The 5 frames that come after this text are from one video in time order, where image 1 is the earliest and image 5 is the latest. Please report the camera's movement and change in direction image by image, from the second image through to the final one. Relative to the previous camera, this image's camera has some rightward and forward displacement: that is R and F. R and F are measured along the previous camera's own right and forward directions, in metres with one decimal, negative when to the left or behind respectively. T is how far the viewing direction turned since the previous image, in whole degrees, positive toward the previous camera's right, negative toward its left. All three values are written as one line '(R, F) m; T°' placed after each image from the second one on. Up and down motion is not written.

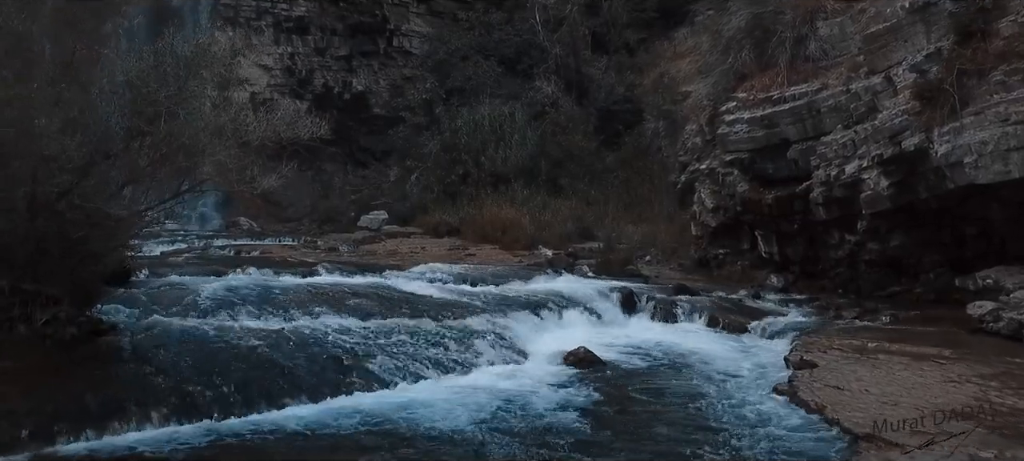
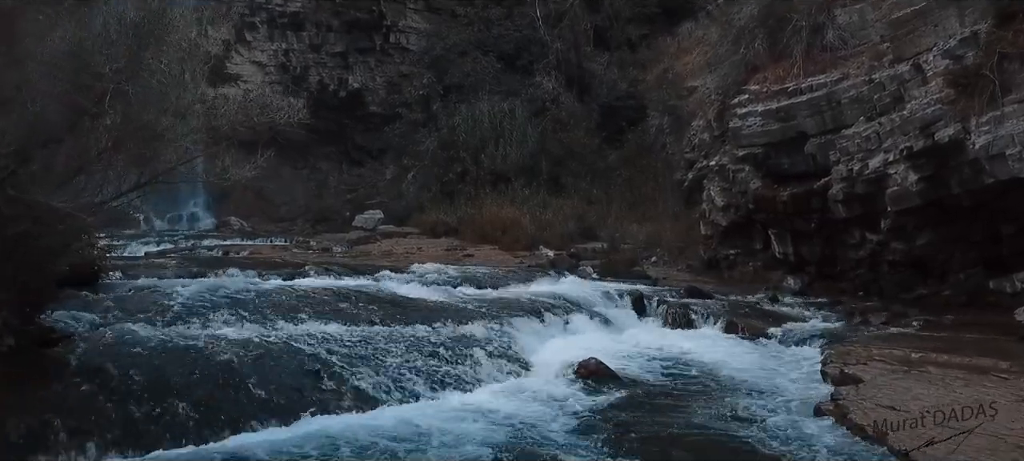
(0.0, +0.8) m; 0°
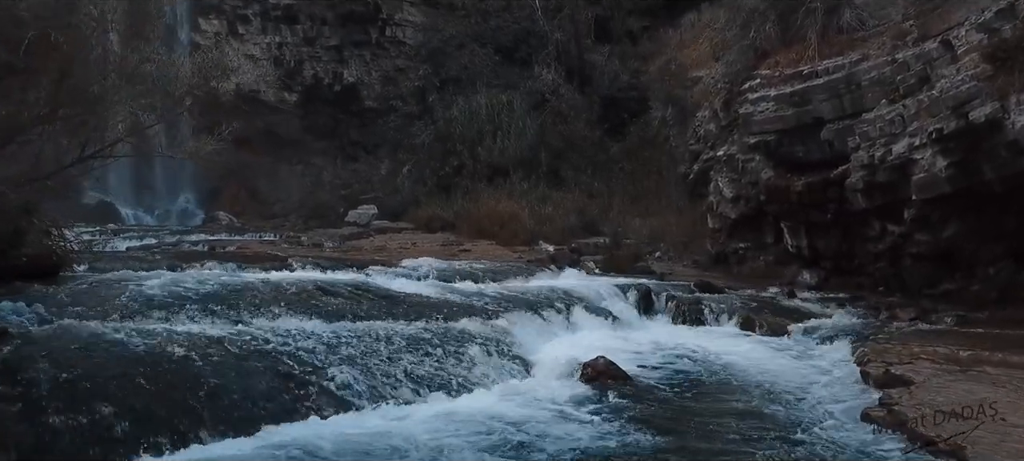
(0.0, +0.8) m; 0°
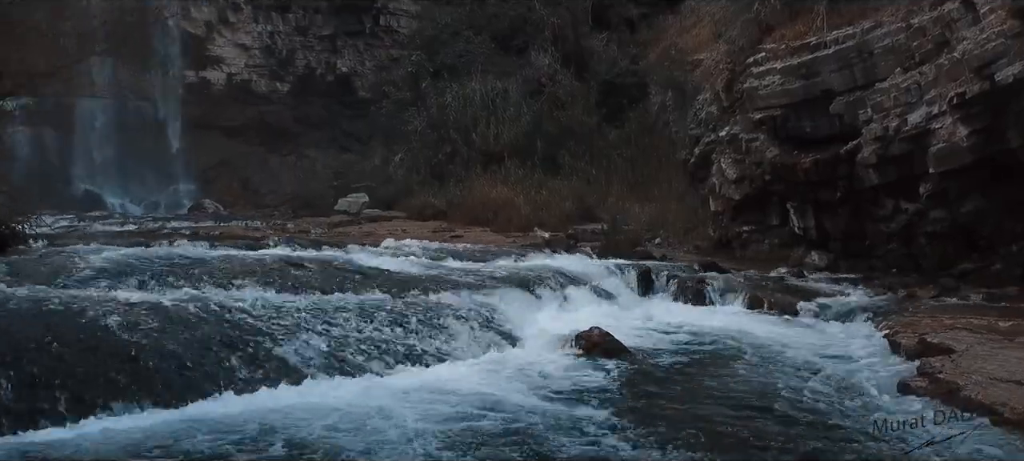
(+0.1, +0.7) m; 0°
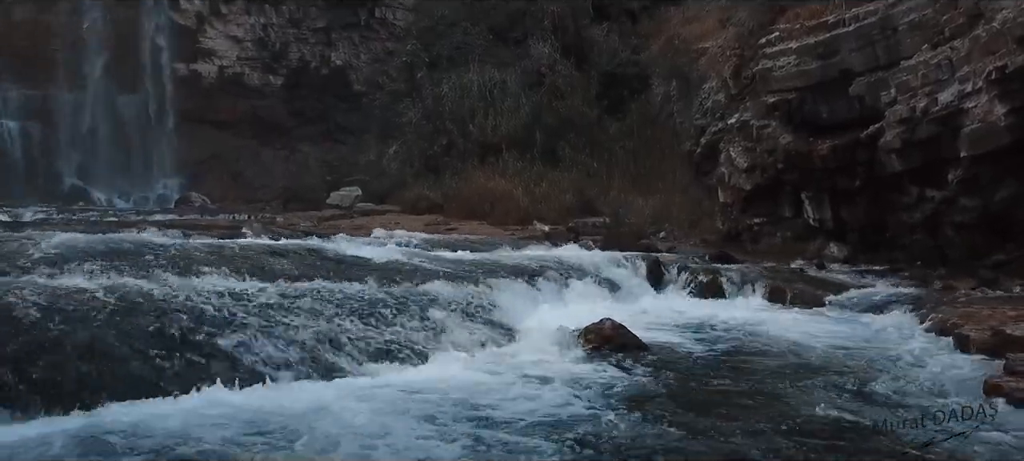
(0.0, +0.8) m; 0°
